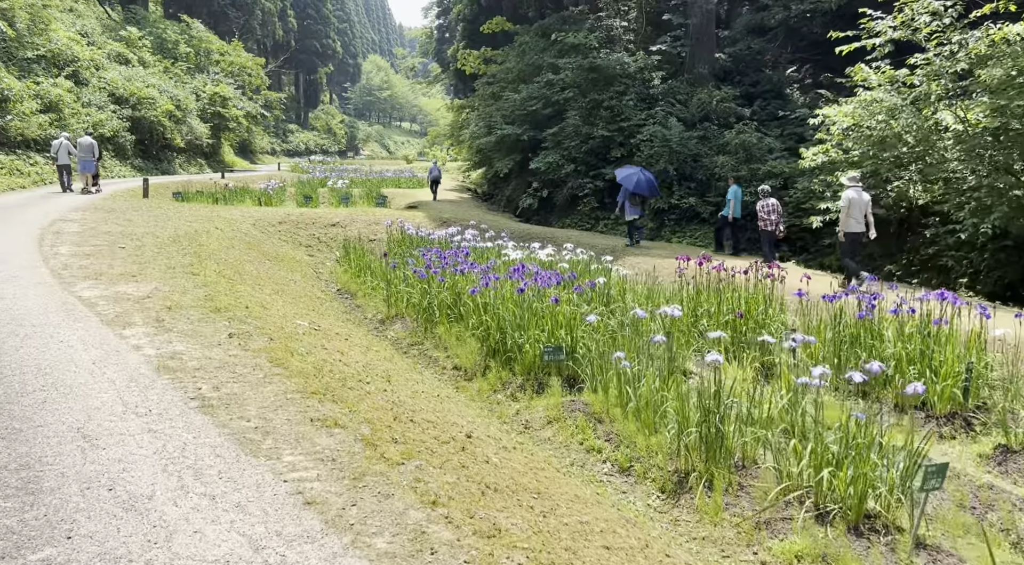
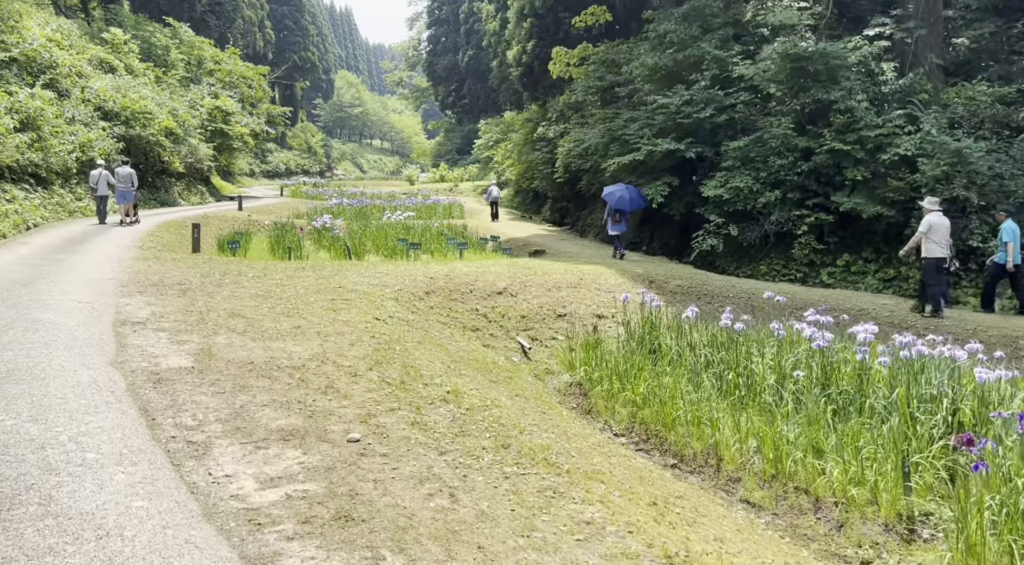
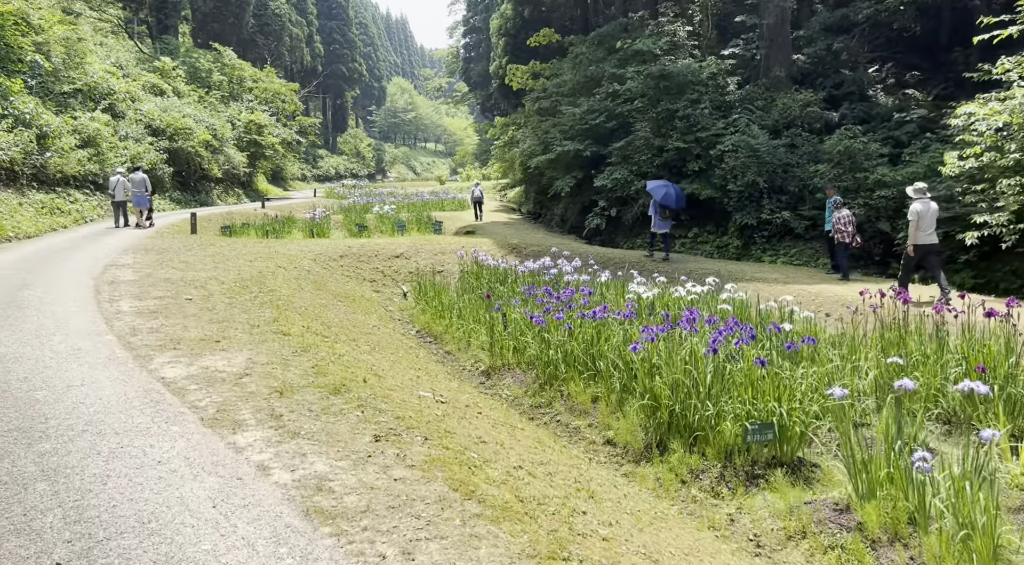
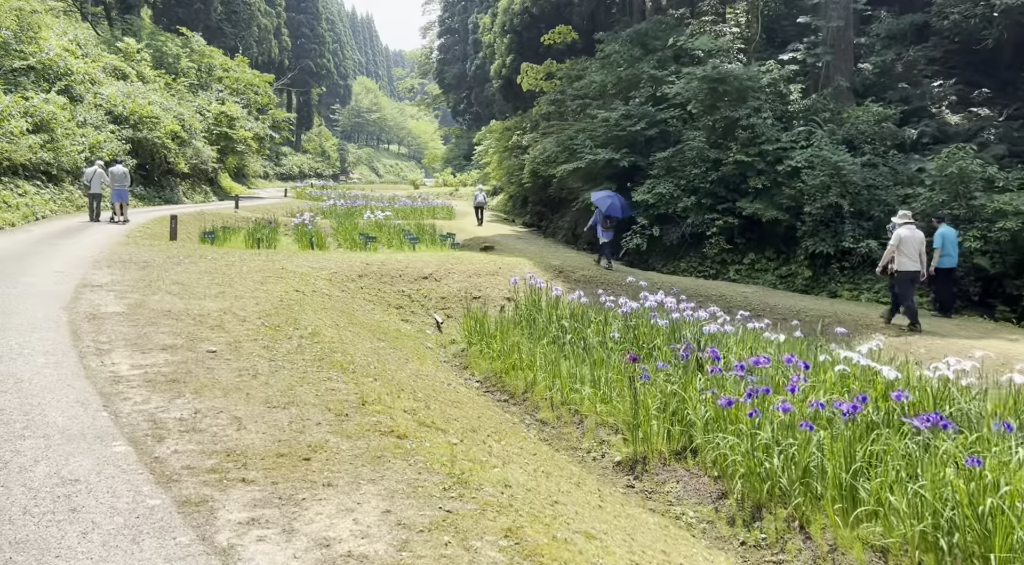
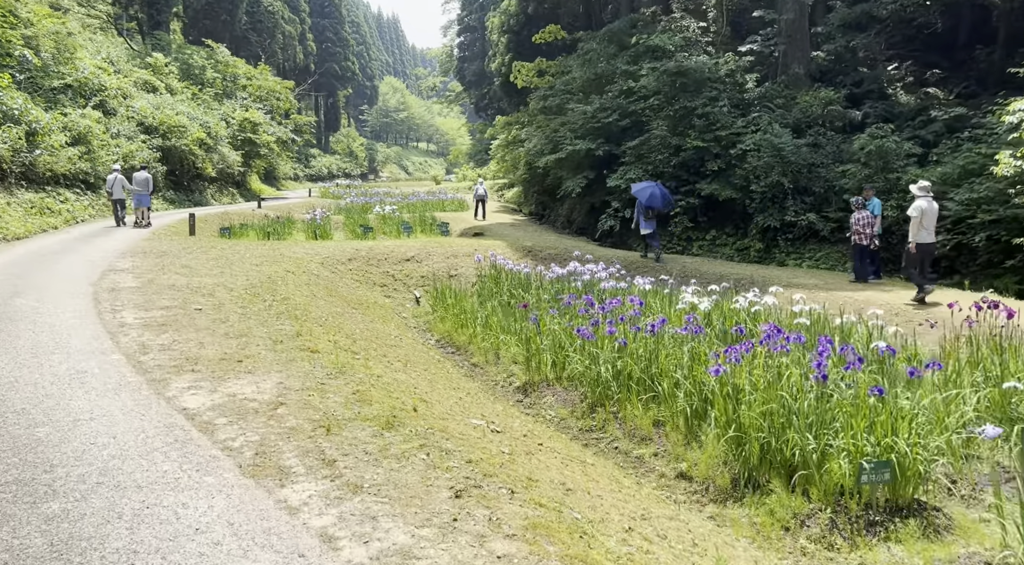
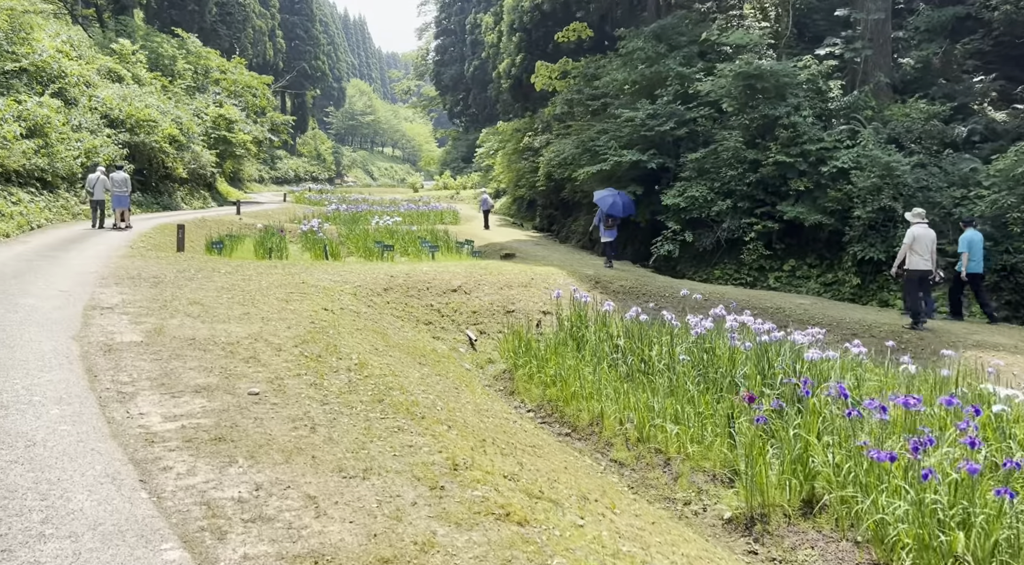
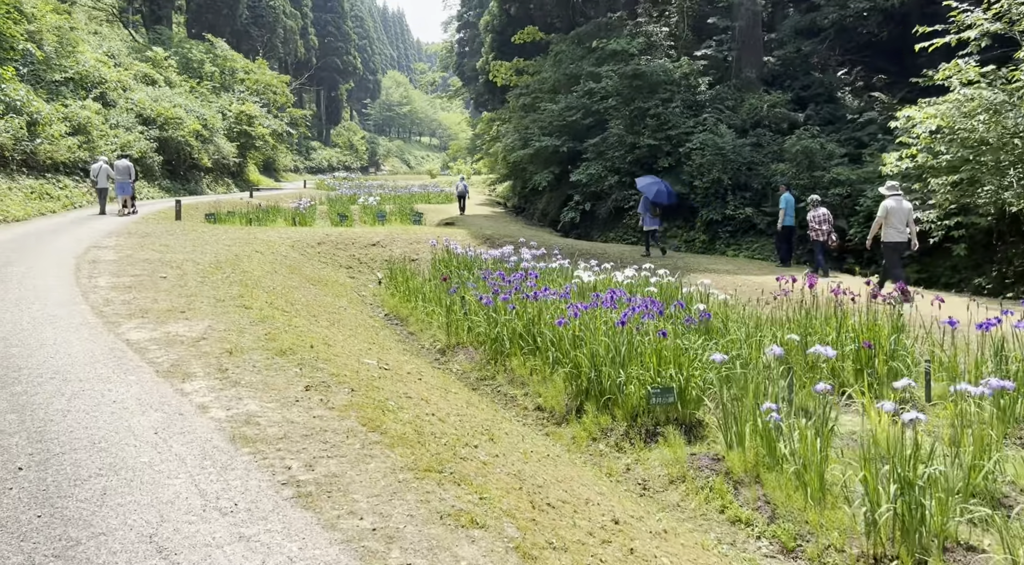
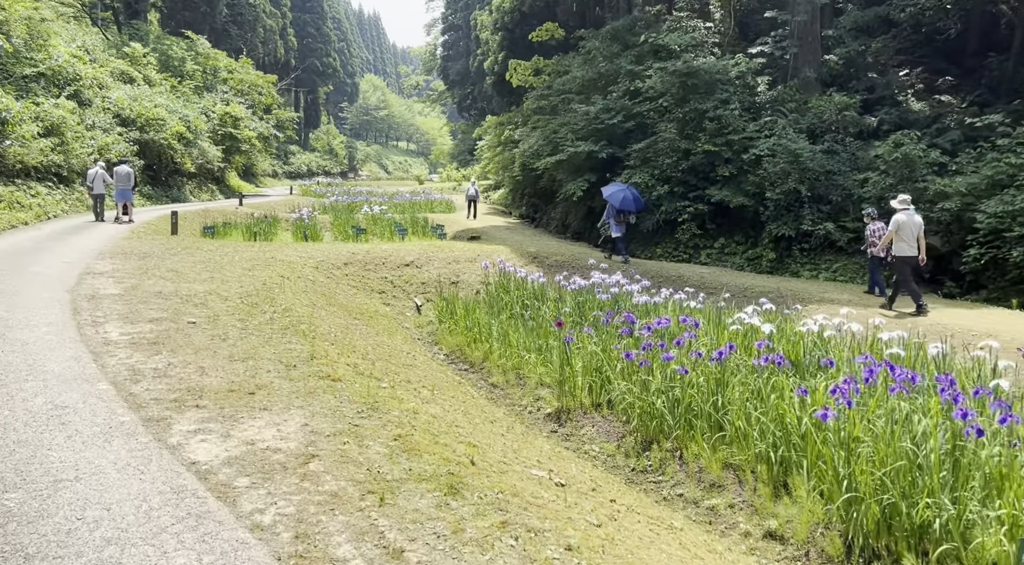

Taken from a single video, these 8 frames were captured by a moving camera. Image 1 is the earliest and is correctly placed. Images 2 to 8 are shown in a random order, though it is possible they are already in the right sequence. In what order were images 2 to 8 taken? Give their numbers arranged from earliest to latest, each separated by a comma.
7, 3, 5, 8, 4, 6, 2
